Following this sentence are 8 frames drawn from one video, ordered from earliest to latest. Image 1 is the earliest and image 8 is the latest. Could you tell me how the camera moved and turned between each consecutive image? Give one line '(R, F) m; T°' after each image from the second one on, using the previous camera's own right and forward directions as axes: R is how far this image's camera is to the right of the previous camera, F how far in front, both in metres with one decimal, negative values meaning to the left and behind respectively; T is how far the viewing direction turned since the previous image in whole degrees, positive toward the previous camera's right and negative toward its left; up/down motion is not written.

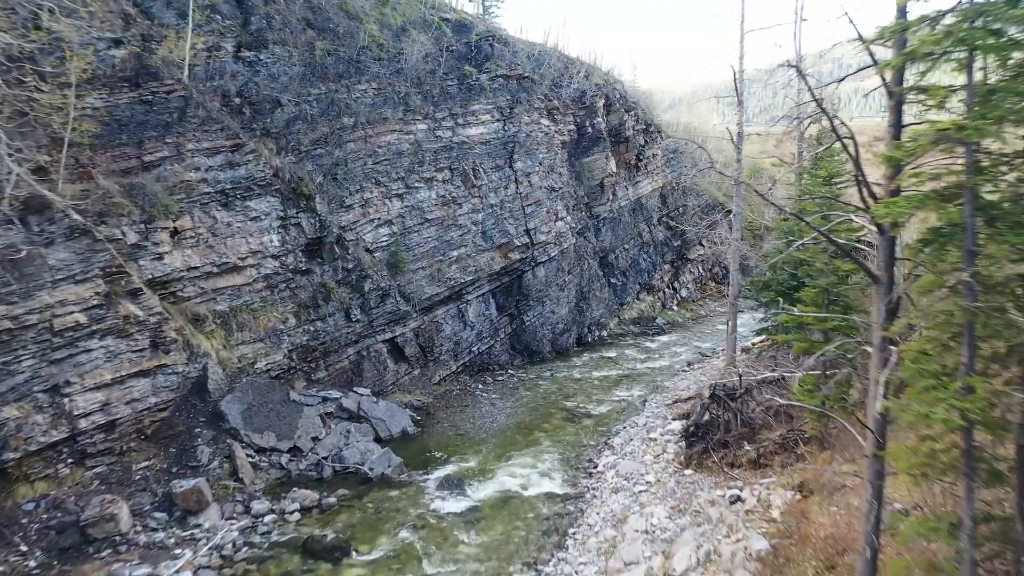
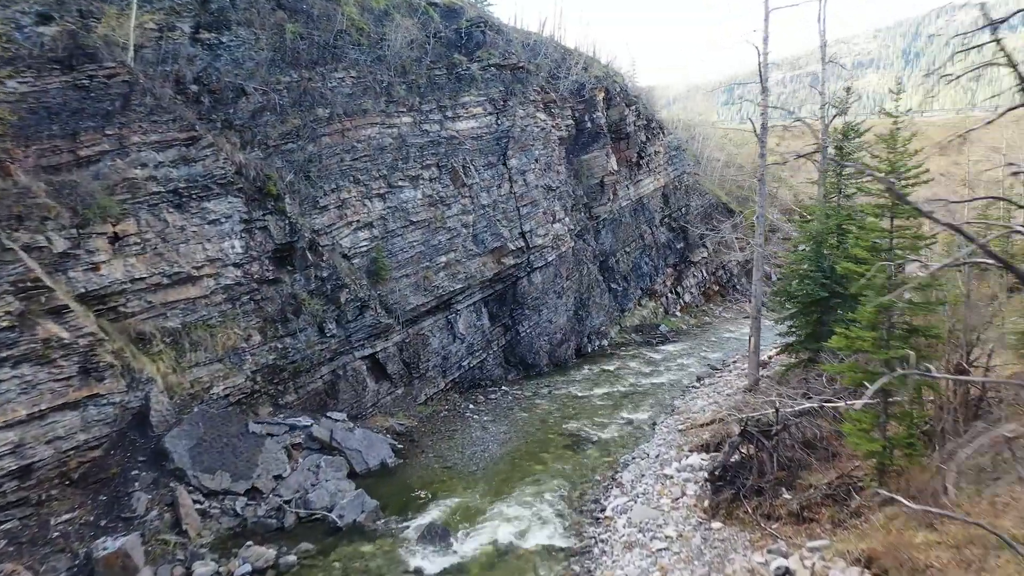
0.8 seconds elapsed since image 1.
(0.0, +1.7) m; 0°
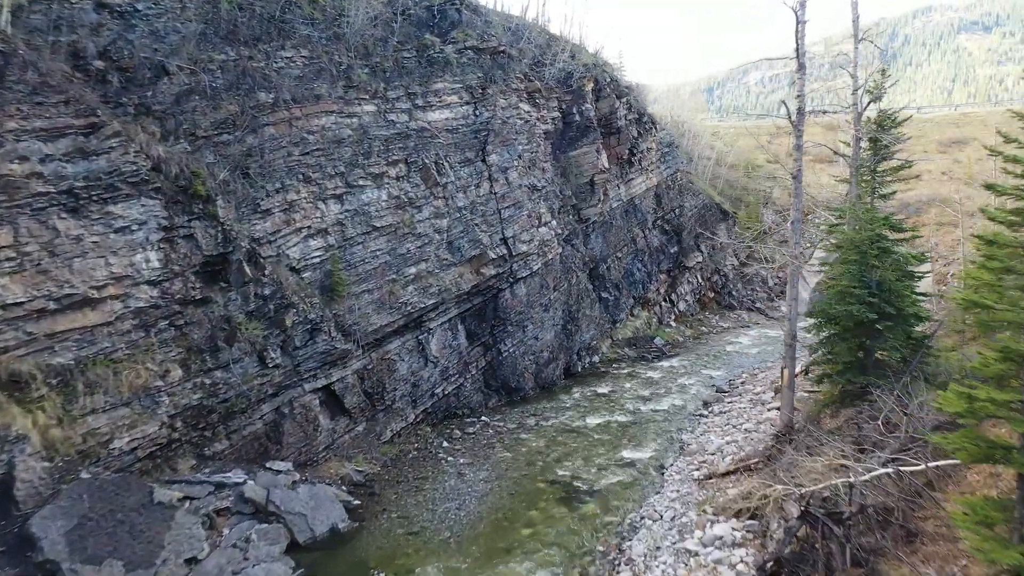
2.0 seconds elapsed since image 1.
(0.0, +2.4) m; +1°
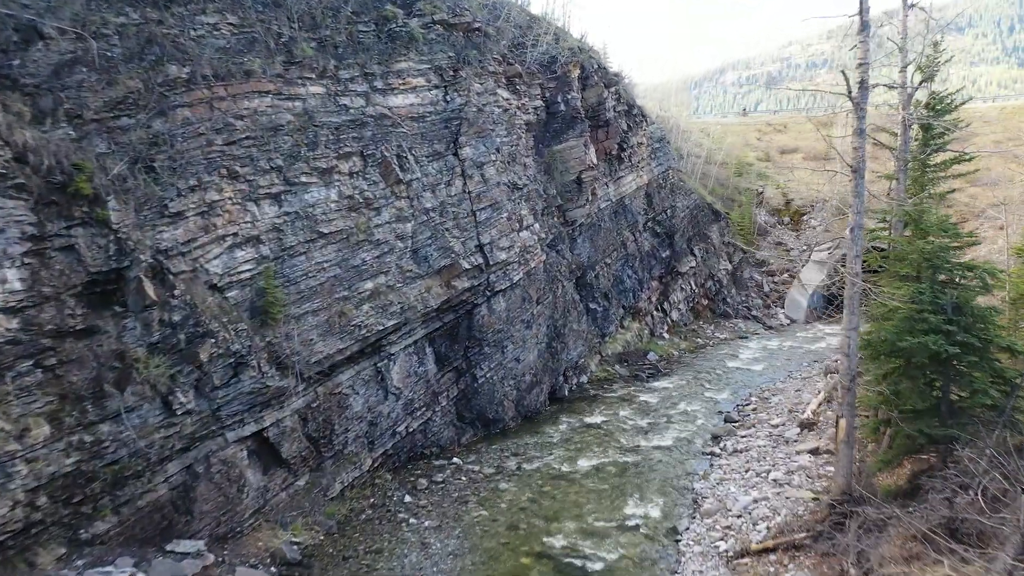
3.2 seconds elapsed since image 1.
(0.0, +2.5) m; +1°
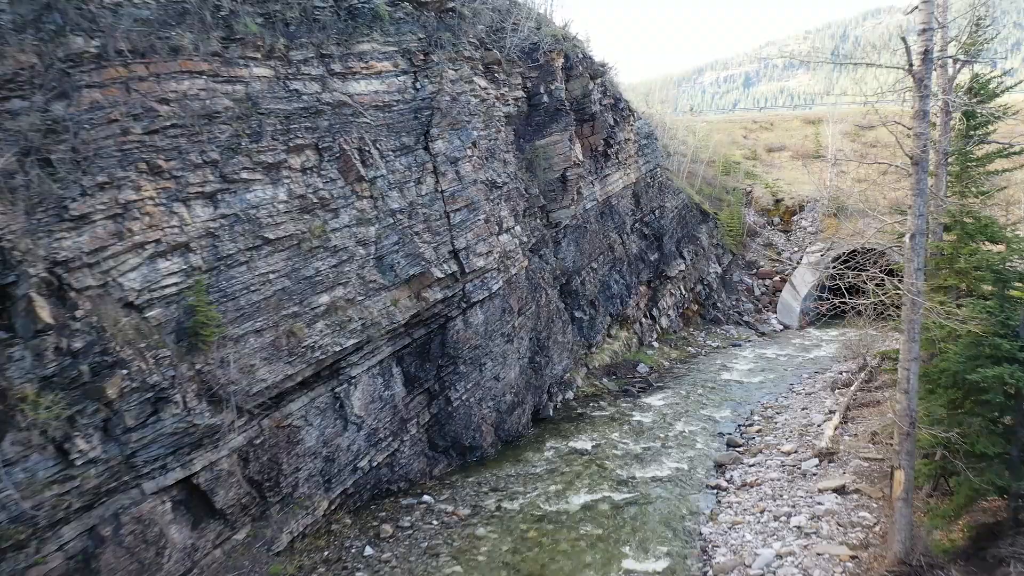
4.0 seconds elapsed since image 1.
(0.0, +1.7) m; +1°
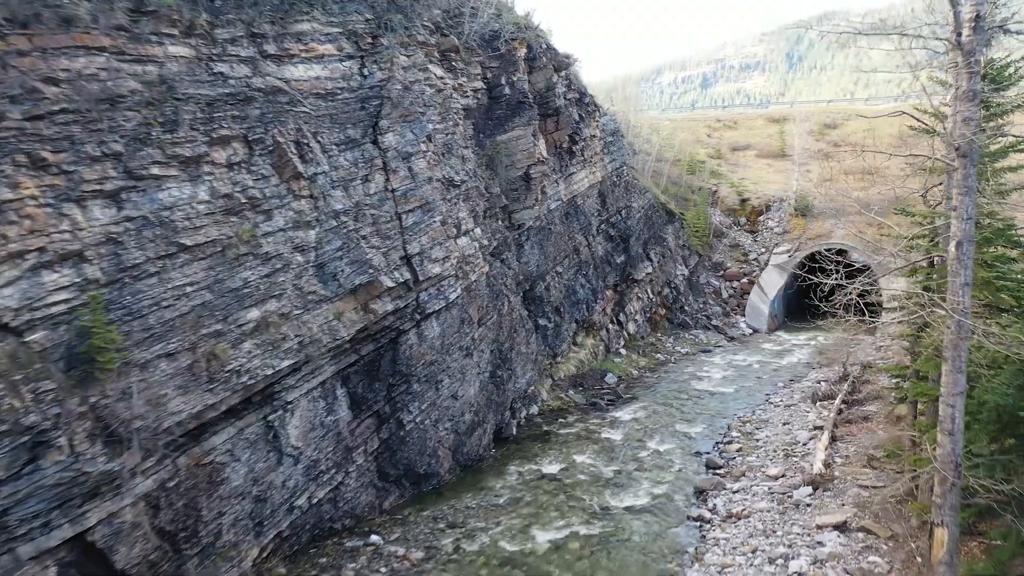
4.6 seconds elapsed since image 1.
(0.0, +1.3) m; +3°
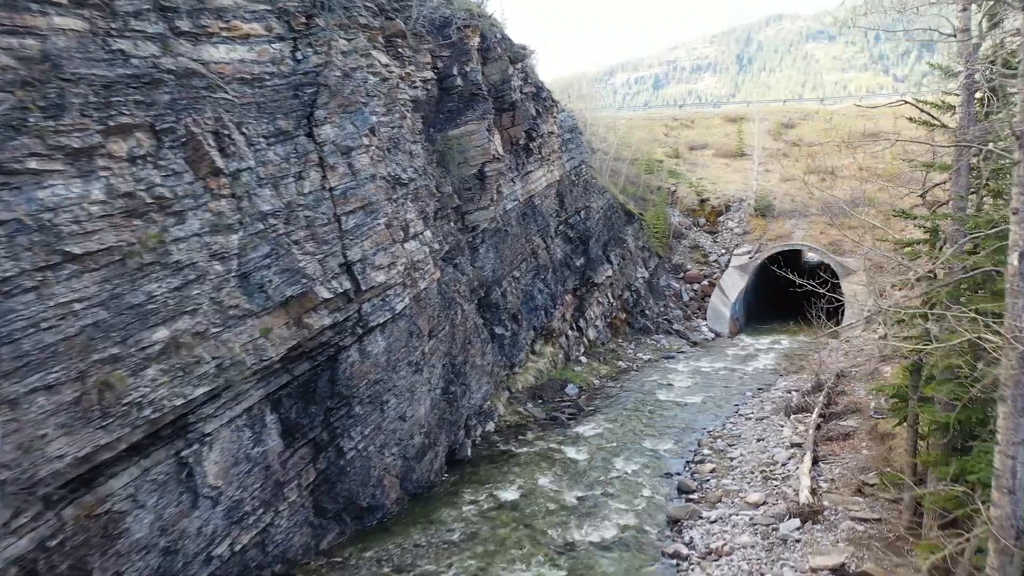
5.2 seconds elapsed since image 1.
(0.0, +1.2) m; +3°
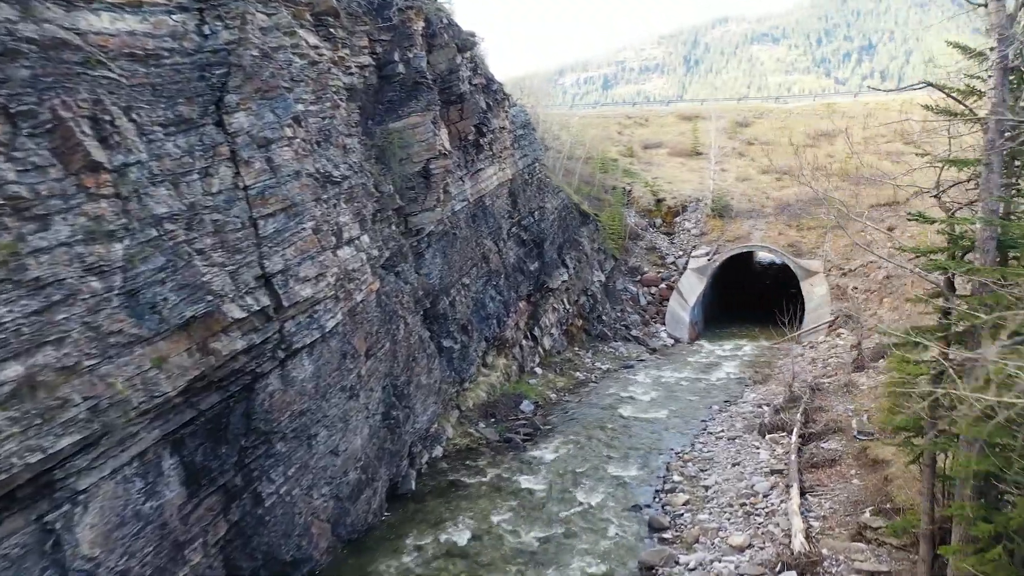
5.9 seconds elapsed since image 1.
(0.0, +1.5) m; +3°
